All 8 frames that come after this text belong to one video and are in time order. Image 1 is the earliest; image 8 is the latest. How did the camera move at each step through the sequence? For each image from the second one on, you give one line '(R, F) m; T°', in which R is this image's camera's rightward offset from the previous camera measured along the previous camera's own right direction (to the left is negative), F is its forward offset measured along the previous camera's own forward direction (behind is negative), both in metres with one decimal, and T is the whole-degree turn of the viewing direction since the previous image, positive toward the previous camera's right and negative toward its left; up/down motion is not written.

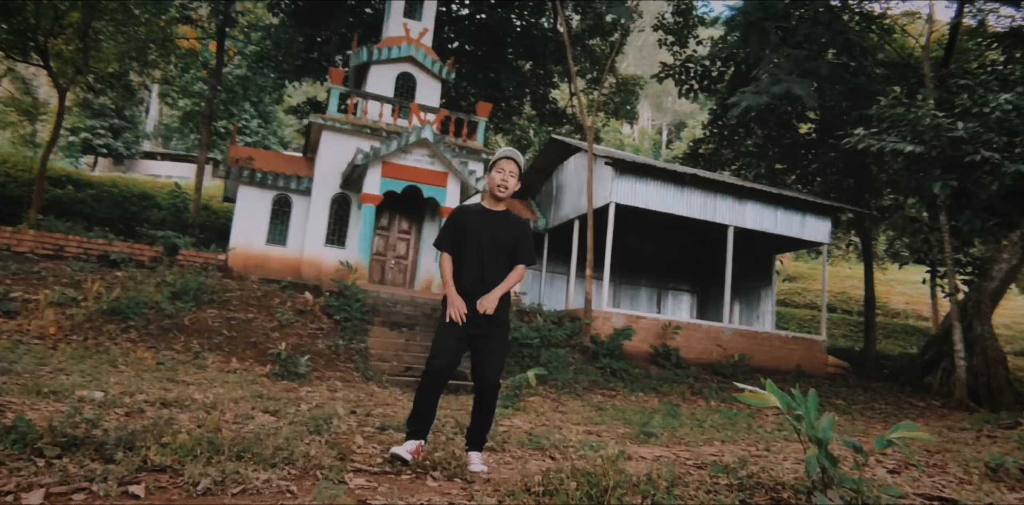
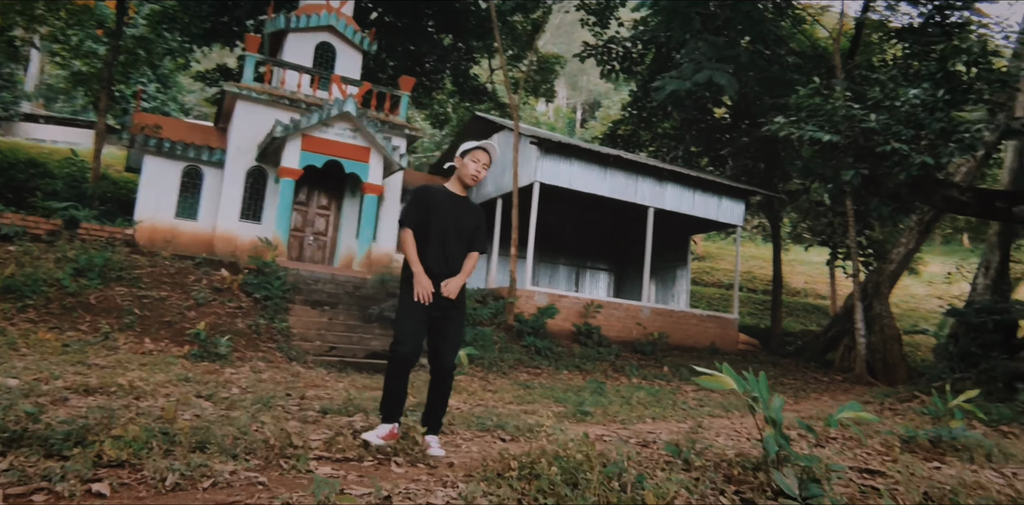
(-0.2, 0.0) m; +8°
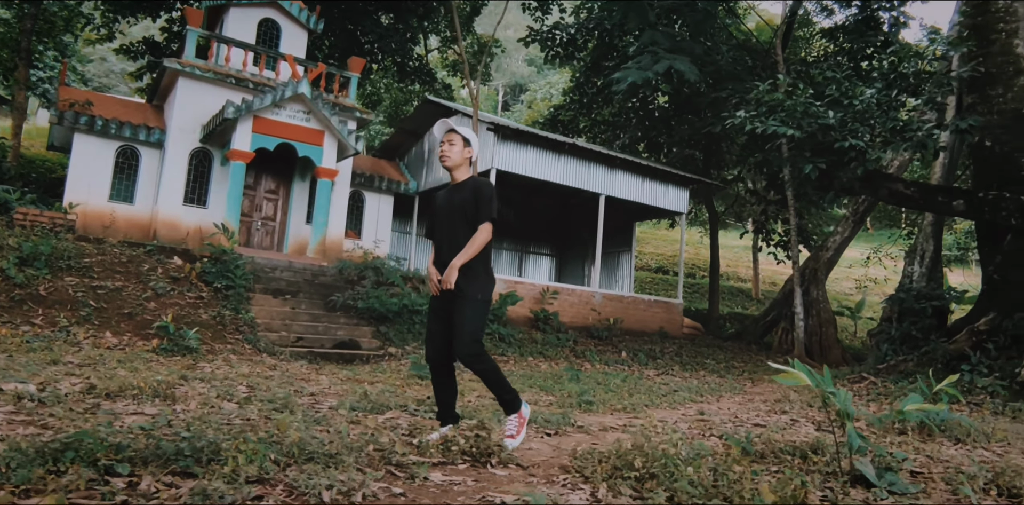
(-0.7, -0.1) m; +7°
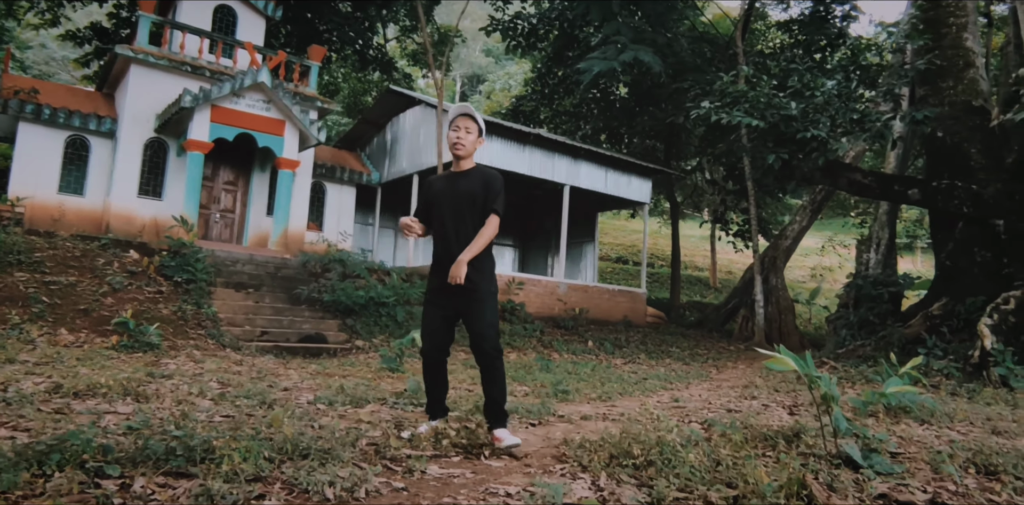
(-0.1, 0.0) m; +4°
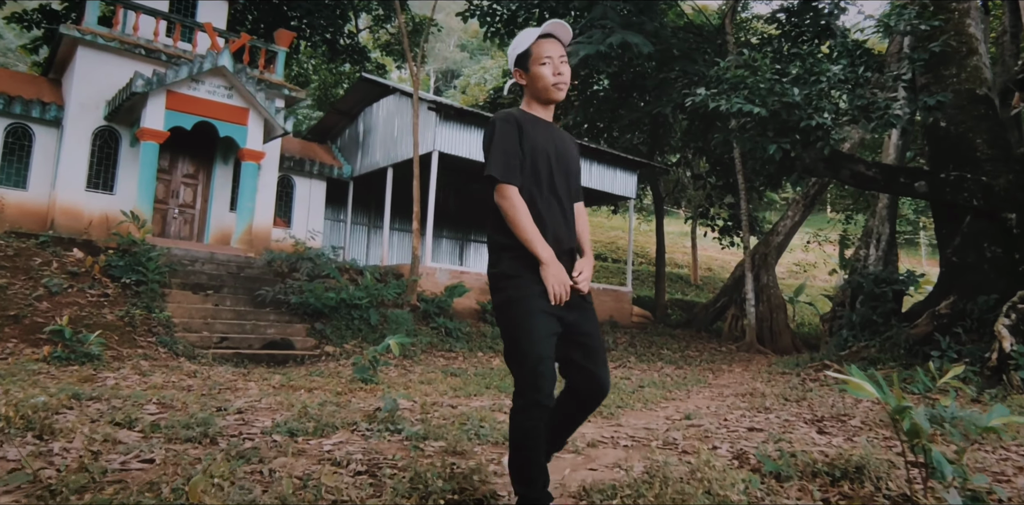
(-0.1, +0.6) m; +2°
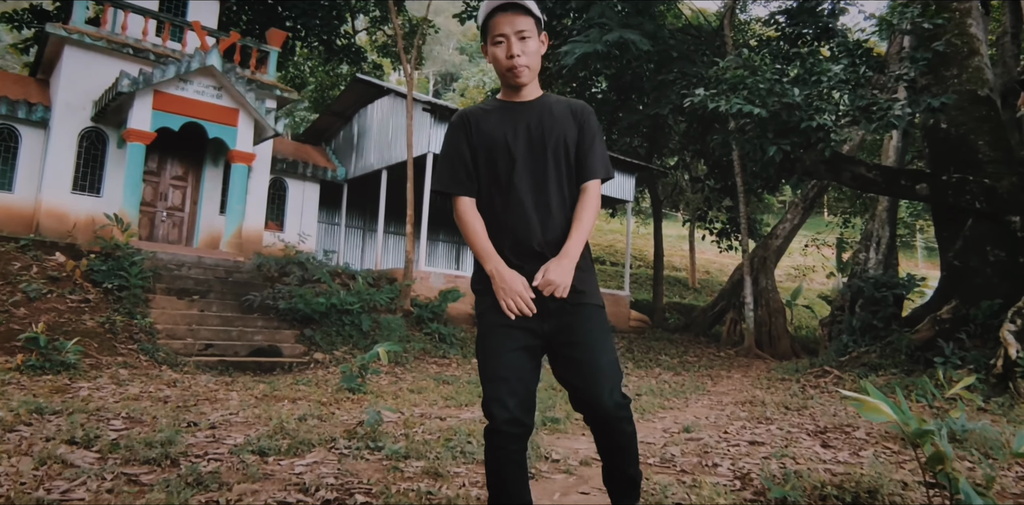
(+0.1, +0.2) m; 0°
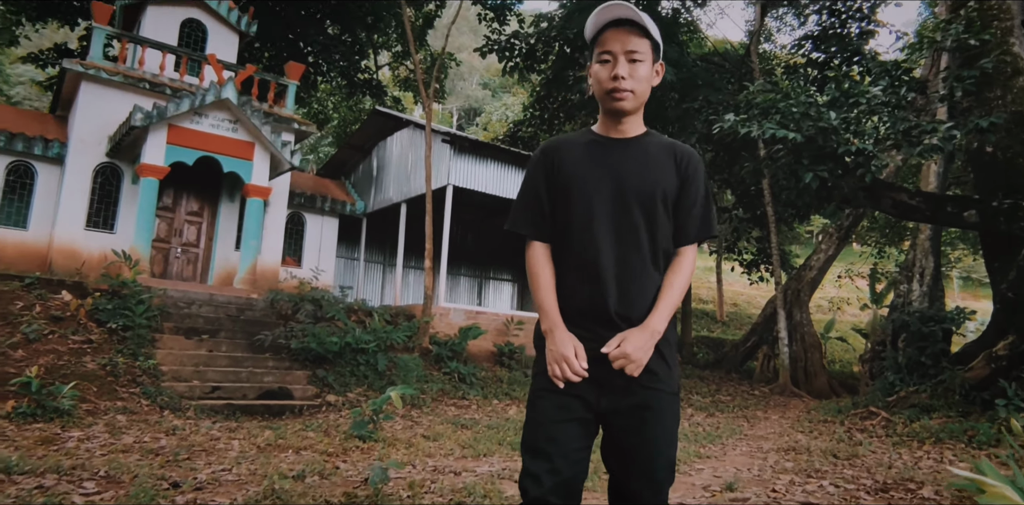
(0.0, +0.4) m; -2°
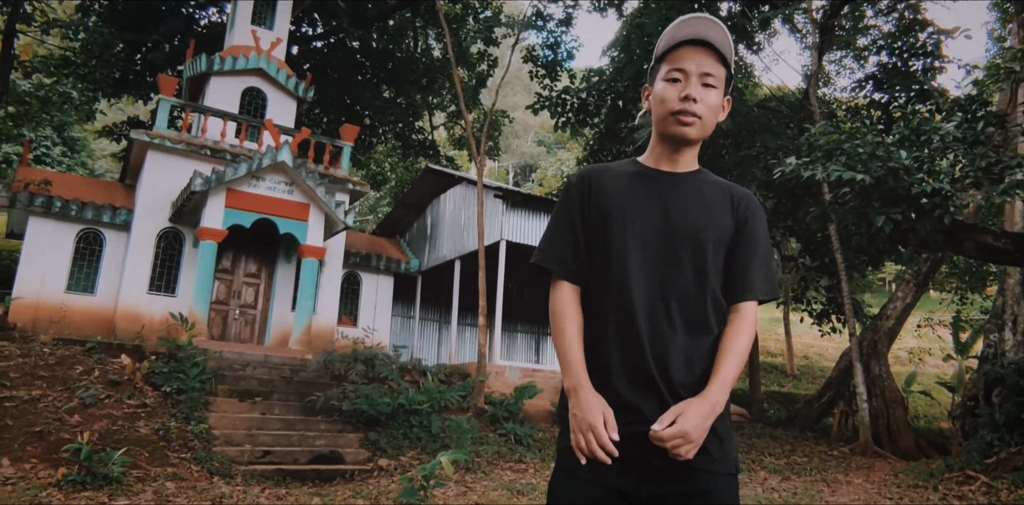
(0.0, +0.3) m; -5°
